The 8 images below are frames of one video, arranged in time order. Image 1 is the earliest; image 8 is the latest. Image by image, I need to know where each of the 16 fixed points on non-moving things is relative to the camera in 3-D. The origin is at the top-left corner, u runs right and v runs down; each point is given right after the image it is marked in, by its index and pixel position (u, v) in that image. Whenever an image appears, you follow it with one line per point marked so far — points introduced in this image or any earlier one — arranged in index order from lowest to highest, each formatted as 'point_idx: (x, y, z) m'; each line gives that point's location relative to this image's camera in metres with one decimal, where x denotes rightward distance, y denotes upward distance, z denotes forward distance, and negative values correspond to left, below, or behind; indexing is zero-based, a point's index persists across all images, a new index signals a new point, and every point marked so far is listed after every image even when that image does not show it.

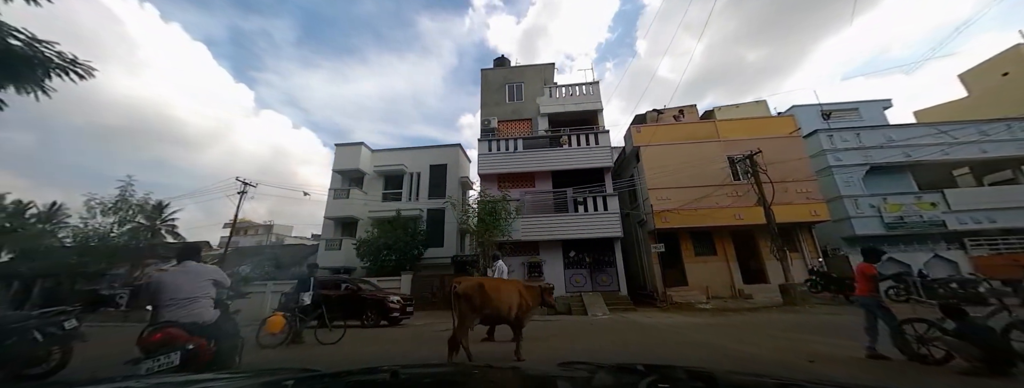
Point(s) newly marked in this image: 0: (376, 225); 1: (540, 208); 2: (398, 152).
0: (-7.2, -1.6, +16.0) m
1: (+1.2, -0.5, +12.2) m
2: (-7.2, +2.6, +19.4) m
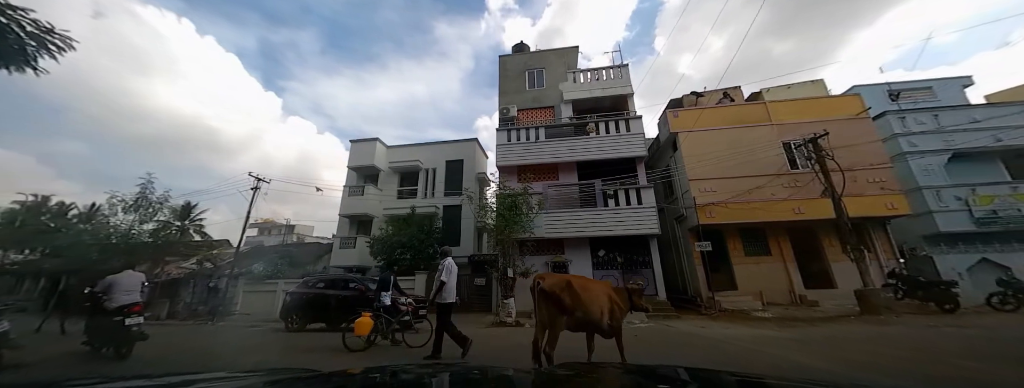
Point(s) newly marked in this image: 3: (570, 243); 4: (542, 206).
0: (-6.1, -1.4, +15.3) m
1: (+2.0, -0.2, +11.0) m
2: (-6.0, +2.8, +18.7) m
3: (+2.1, -1.7, +10.7) m
4: (+1.1, -0.4, +10.4) m
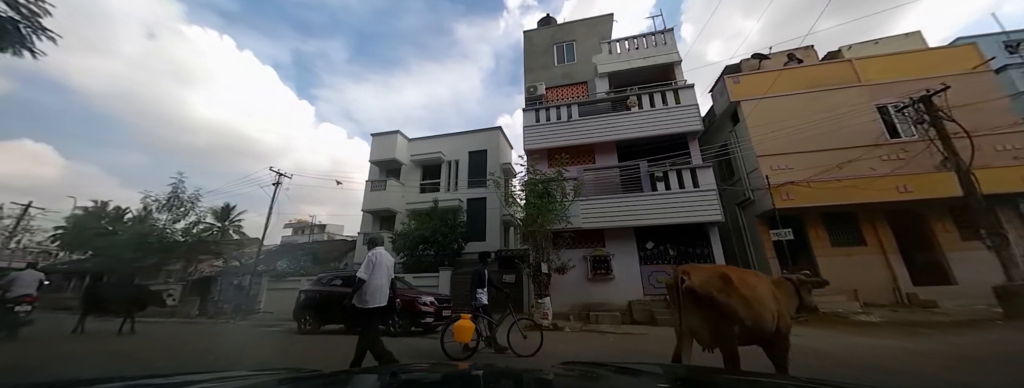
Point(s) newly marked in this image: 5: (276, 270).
0: (-4.8, -1.1, +14.5) m
1: (+3.0, +0.3, +9.6) m
2: (-4.5, +3.2, +17.9) m
3: (+3.1, -1.2, +9.3) m
4: (+2.0, +0.1, +9.1) m
5: (-9.3, -3.0, +12.0) m
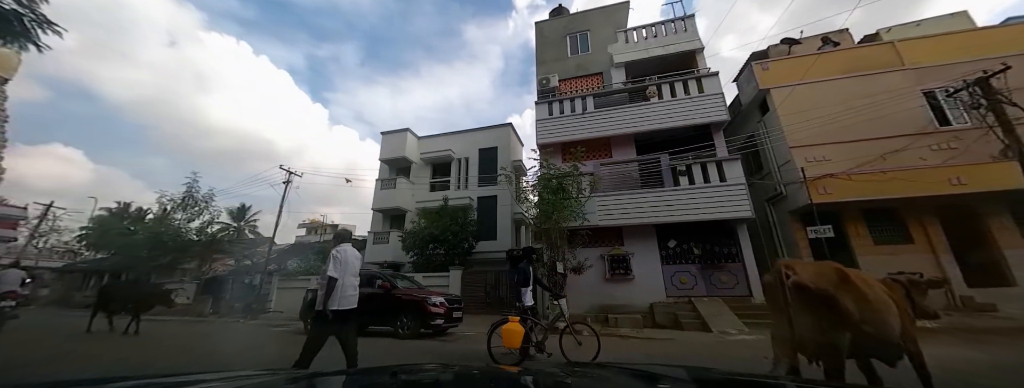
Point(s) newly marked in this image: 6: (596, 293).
0: (-4.2, -1.0, +14.2) m
1: (+3.4, +0.4, +9.1) m
2: (-3.9, +3.3, +17.6) m
3: (+3.4, -1.1, +8.8) m
4: (+2.4, +0.2, +8.6) m
5: (-8.8, -2.9, +11.8) m
6: (+2.4, -2.8, +8.6) m
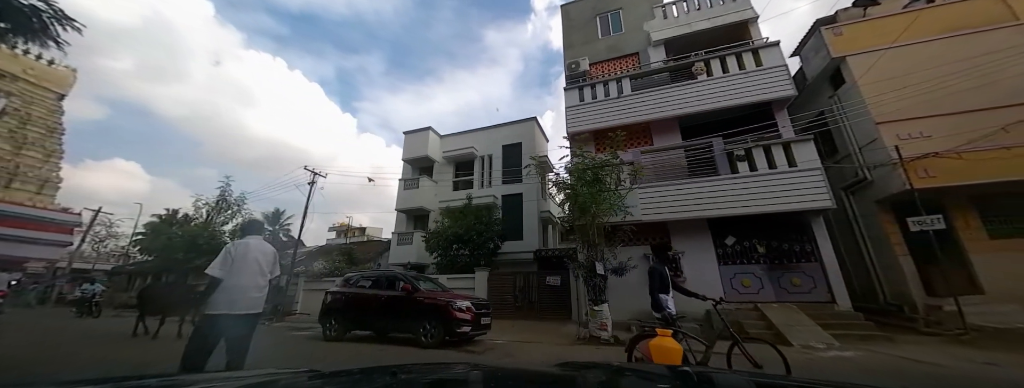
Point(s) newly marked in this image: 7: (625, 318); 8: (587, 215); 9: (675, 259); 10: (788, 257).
0: (-3.0, -0.9, +13.7) m
1: (+4.2, +0.6, +8.0) m
2: (-2.5, +3.3, +17.0) m
3: (+4.2, -0.8, +7.7) m
4: (+3.1, +0.4, +7.6) m
5: (-7.7, -2.9, +11.6) m
6: (+3.2, -2.5, +7.6) m
7: (+2.8, -3.0, +7.5) m
8: (+1.7, -0.5, +7.0) m
9: (+3.9, -1.6, +7.5) m
10: (+6.3, -1.4, +7.0) m
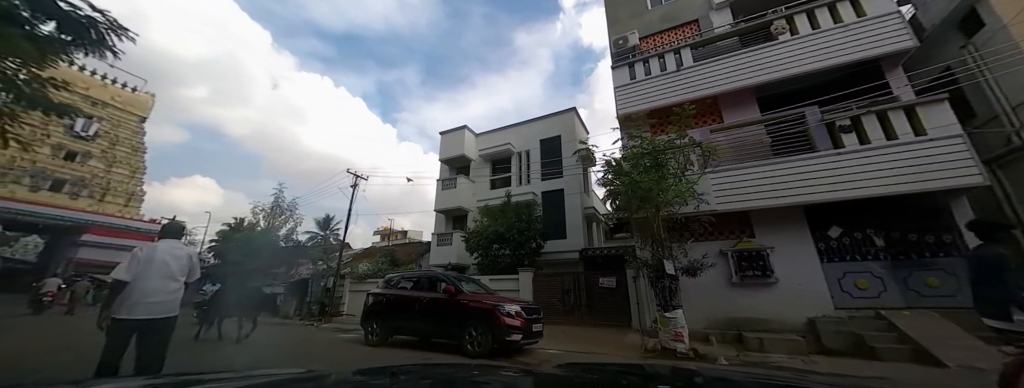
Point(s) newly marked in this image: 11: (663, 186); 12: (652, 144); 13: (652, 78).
0: (-1.2, -0.8, +13.2) m
1: (+5.2, +1.0, +6.7) m
2: (-0.5, +3.4, +16.5) m
3: (+5.3, -0.5, +6.4) m
4: (+4.2, +0.7, +6.4) m
5: (-6.0, -3.0, +11.6) m
6: (+4.3, -2.2, +6.4) m
7: (+3.9, -2.7, +6.4) m
8: (+2.7, -0.2, +6.0) m
9: (+5.0, -1.3, +6.2) m
10: (+7.3, -1.0, +5.5) m
11: (+2.9, +0.1, +6.0) m
12: (+2.8, +1.0, +6.3) m
13: (+3.6, +3.0, +7.9) m
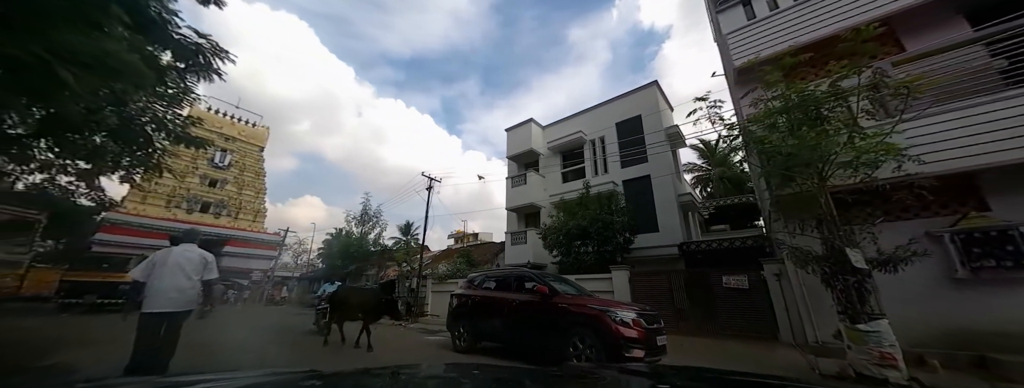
0: (+1.9, -0.5, +12.2) m
1: (+6.7, +1.7, +4.5) m
2: (+3.0, +3.8, +15.3) m
3: (+6.8, +0.2, +4.2) m
4: (+5.6, +1.4, +4.5) m
5: (-3.0, -3.0, +11.7) m
6: (+6.0, -1.6, +4.4) m
7: (+5.6, -2.1, +4.5) m
8: (+4.2, +0.3, +4.4) m
9: (+6.6, -0.6, +4.1) m
10: (+8.7, -0.2, +2.9) m
11: (+4.3, +0.6, +4.3) m
12: (+4.3, +1.5, +4.7) m
13: (+5.2, +3.5, +6.1) m
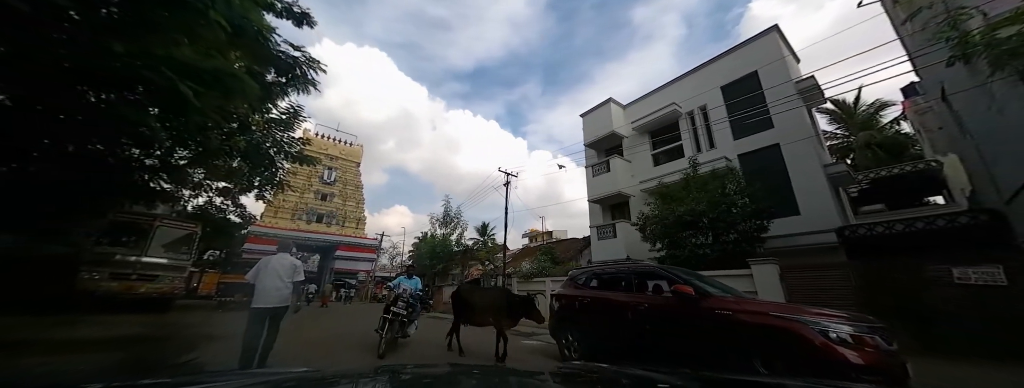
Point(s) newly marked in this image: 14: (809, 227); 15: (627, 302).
0: (+5.0, 0.0, +10.5) m
1: (+7.8, +2.5, +2.0) m
2: (+6.4, +4.5, +13.3) m
3: (+7.9, +1.0, +1.6) m
4: (+6.8, +2.1, +2.2) m
5: (+0.3, -2.8, +11.1) m
6: (+7.3, -0.8, +2.0) m
7: (+7.0, -1.4, +2.1) m
8: (+5.4, +0.9, +2.4) m
9: (+7.7, +0.2, +1.6) m
10: (+9.4, +0.8, 0.0) m
11: (+5.5, +1.3, +2.2) m
12: (+5.5, +2.1, +2.6) m
13: (+6.6, +4.3, +3.8) m
14: (+8.1, -0.9, +8.4) m
15: (+1.6, -1.5, +4.3) m
